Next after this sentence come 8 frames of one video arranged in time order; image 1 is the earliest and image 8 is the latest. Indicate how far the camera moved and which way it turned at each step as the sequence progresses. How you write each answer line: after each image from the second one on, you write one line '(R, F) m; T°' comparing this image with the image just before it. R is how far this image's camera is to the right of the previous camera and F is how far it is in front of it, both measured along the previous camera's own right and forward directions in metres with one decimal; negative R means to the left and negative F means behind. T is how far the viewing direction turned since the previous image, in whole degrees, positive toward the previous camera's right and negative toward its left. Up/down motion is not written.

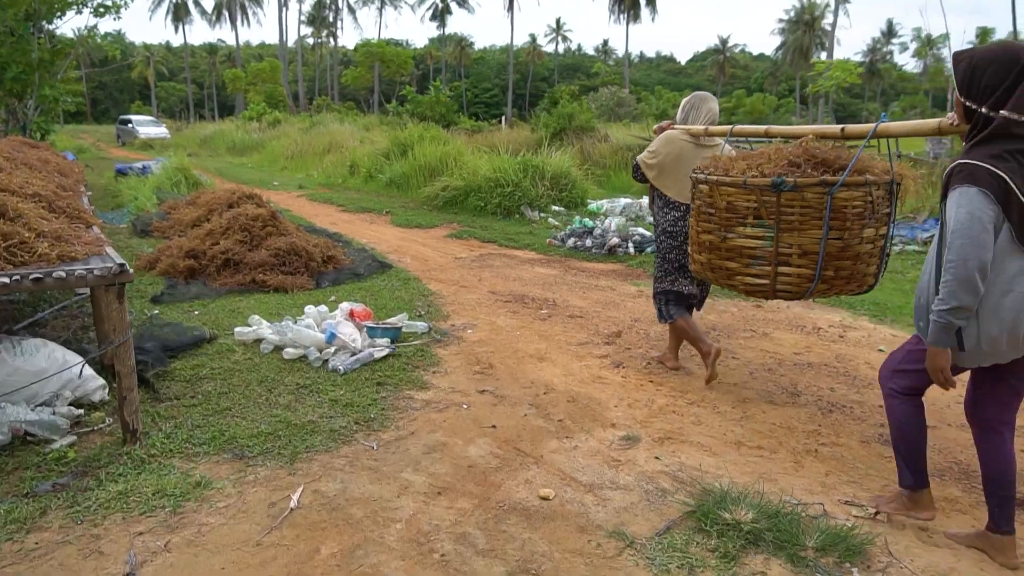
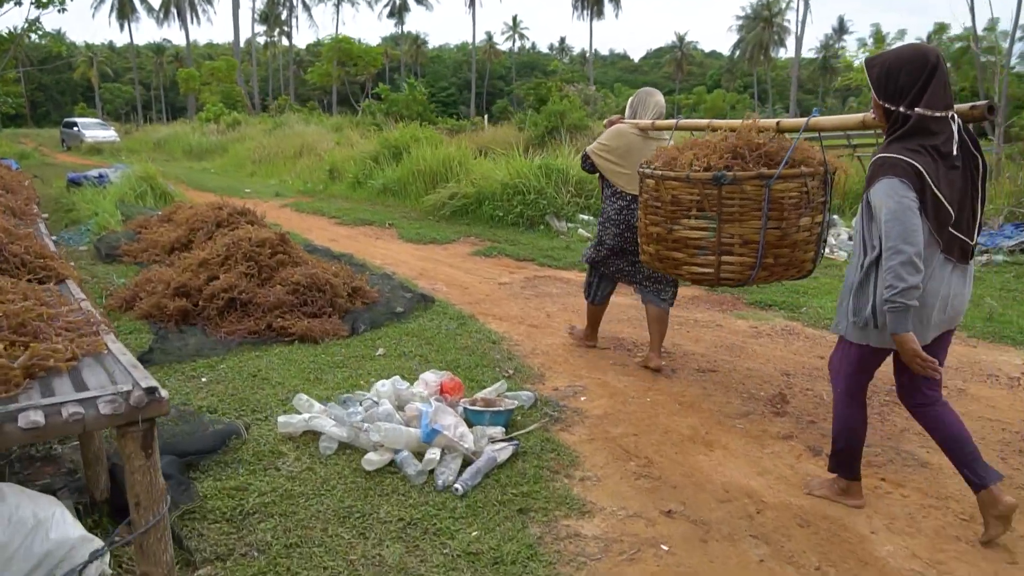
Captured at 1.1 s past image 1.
(-0.9, +1.5) m; +3°
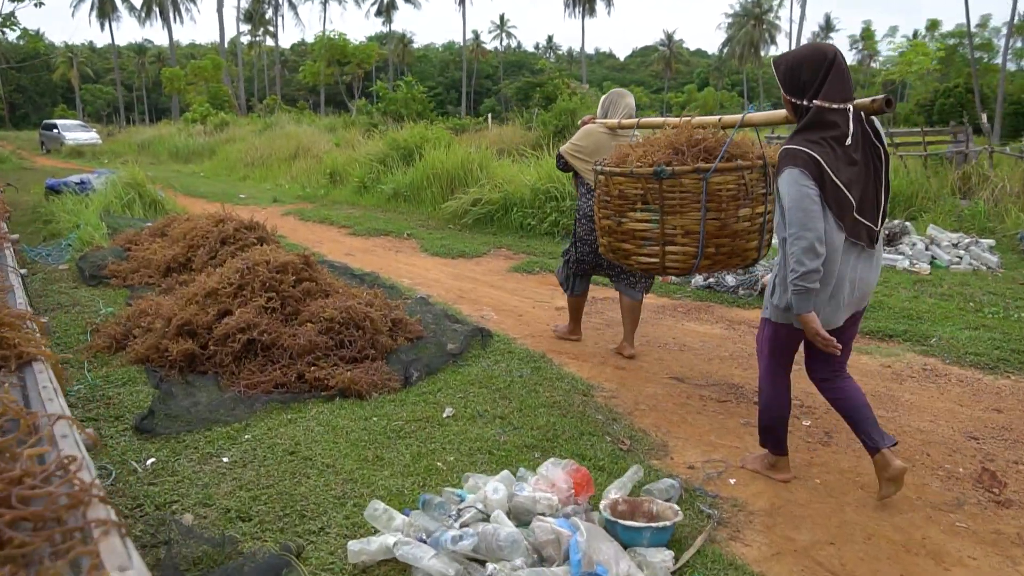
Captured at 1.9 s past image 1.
(-0.6, +1.1) m; +1°
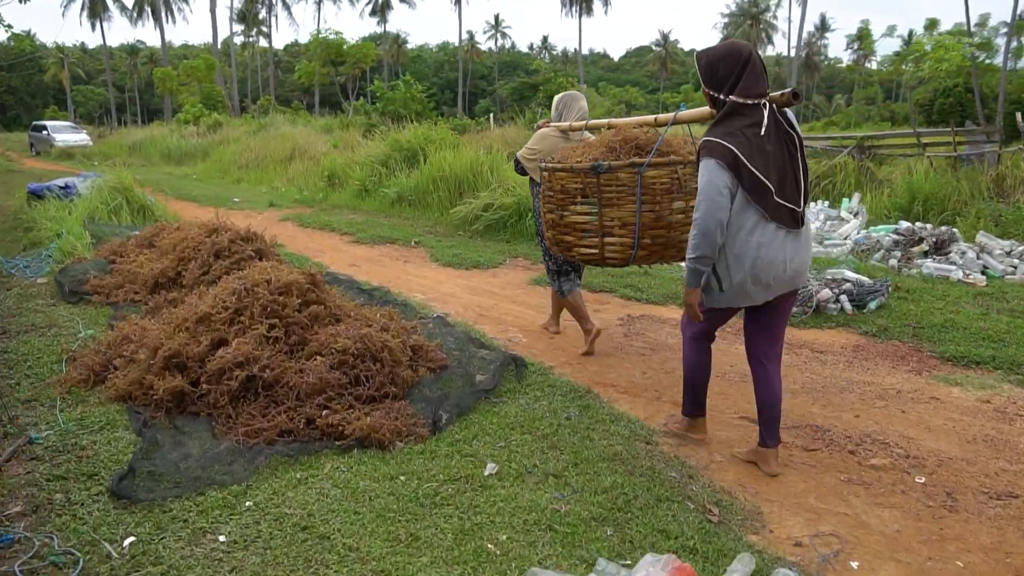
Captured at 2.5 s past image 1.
(-0.2, +0.7) m; 0°
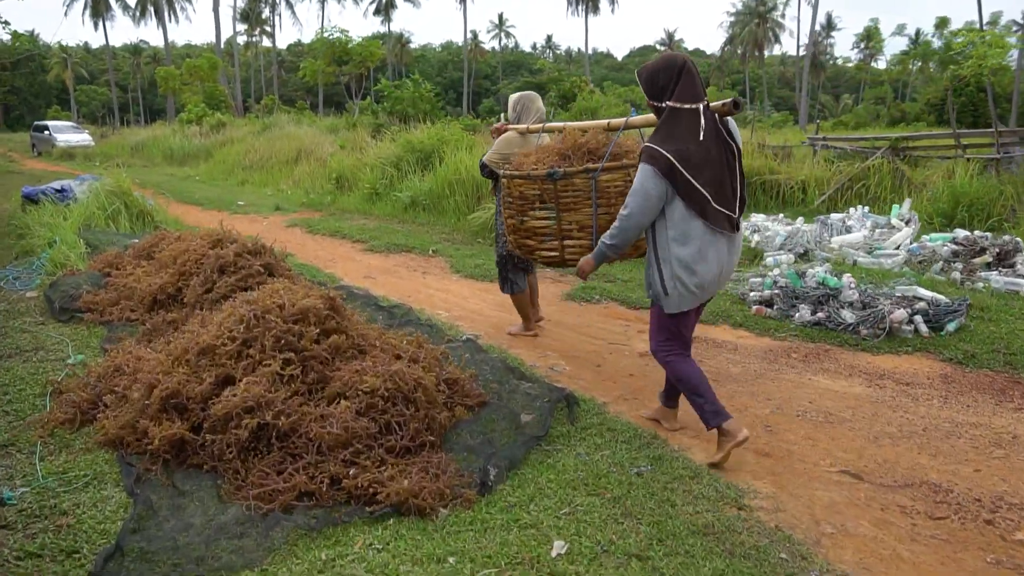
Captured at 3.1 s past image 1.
(-0.2, +0.6) m; 0°
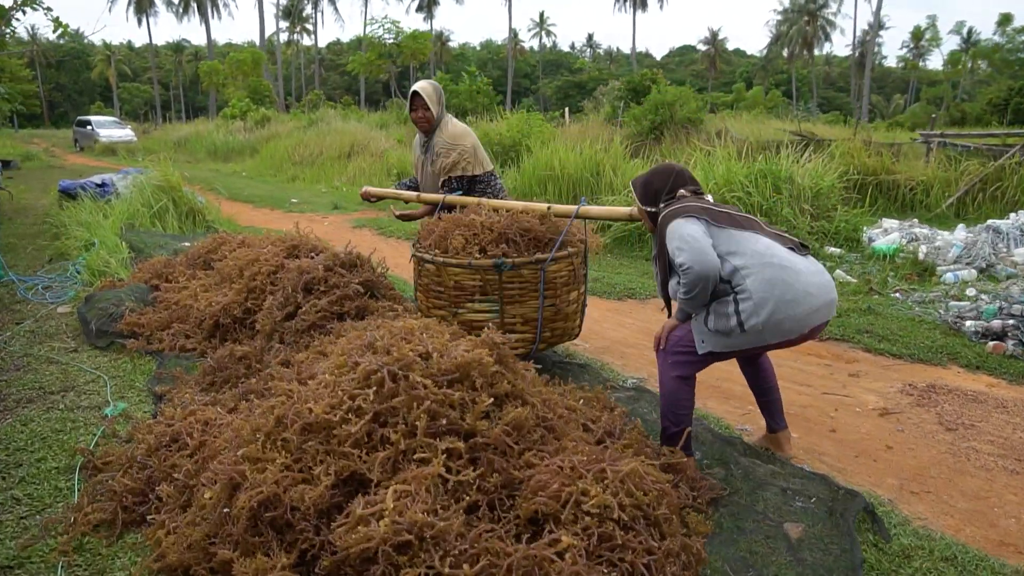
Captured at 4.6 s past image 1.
(-0.7, +1.3) m; -2°
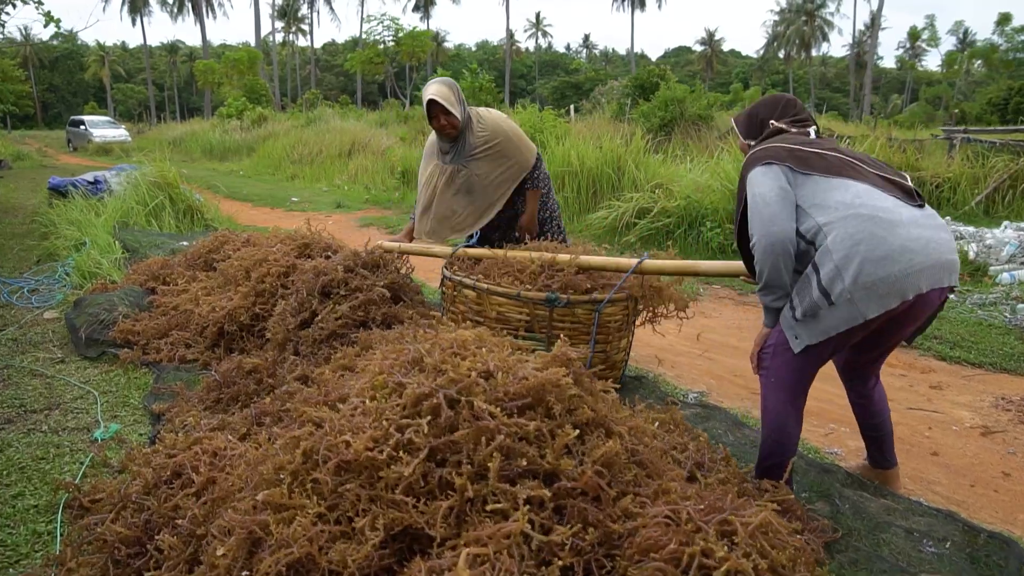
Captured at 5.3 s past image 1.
(-0.2, +0.5) m; 0°
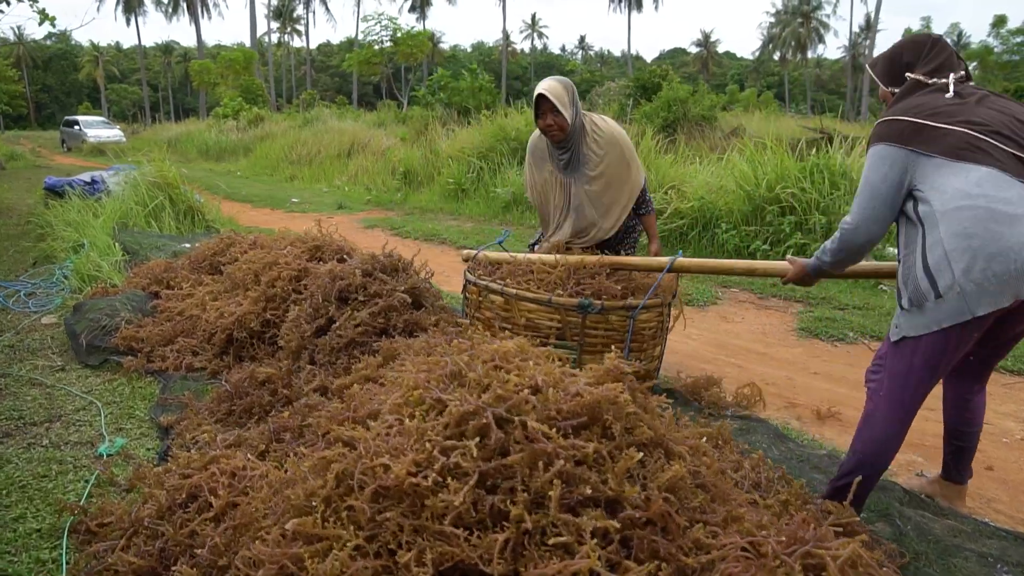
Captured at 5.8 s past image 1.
(-0.1, +0.2) m; 0°
